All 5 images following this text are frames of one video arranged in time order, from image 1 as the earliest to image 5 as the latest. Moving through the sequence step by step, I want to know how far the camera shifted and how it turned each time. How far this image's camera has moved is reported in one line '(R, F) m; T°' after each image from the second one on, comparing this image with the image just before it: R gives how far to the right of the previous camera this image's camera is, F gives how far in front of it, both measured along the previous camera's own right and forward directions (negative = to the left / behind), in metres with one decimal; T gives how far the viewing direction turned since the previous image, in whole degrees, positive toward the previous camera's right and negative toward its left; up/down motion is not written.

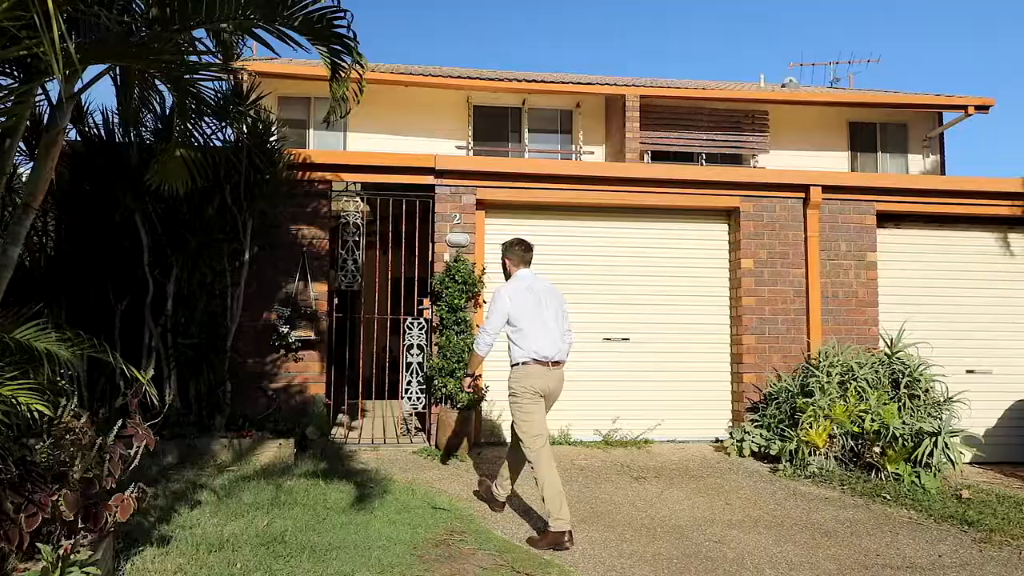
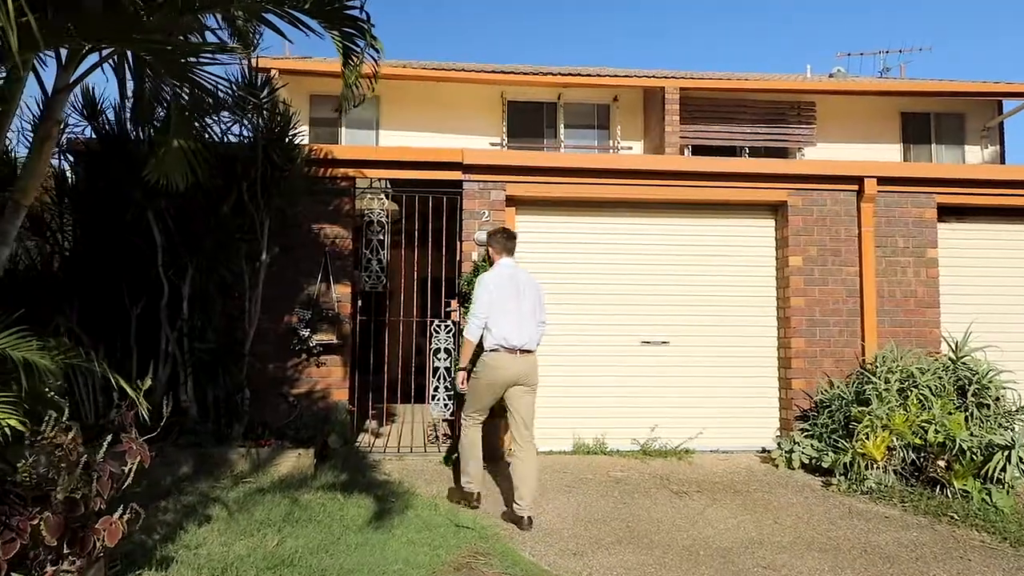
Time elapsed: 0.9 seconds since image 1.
(+0.1, +0.4) m; -3°
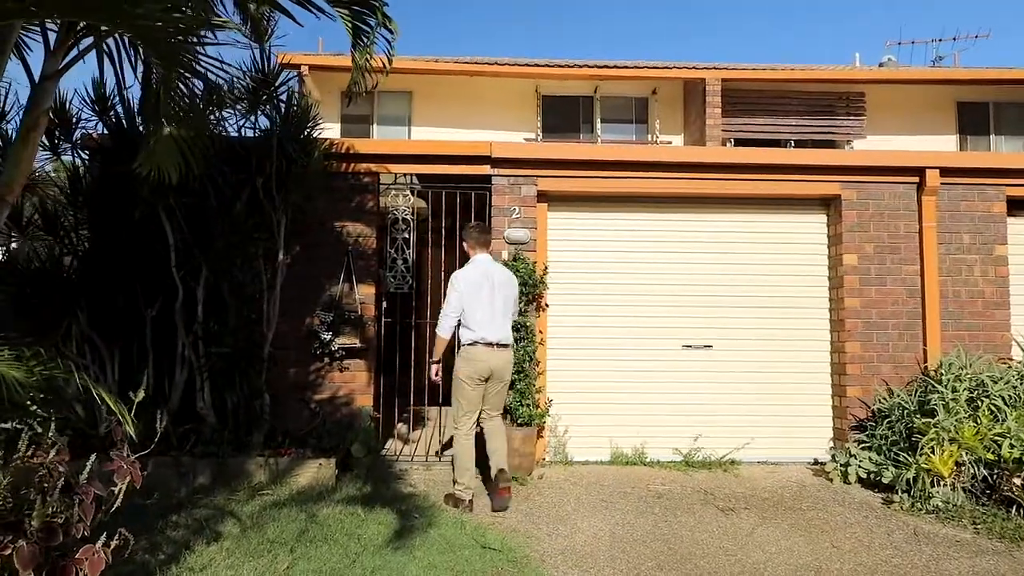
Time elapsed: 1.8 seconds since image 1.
(0.0, +0.4) m; -3°
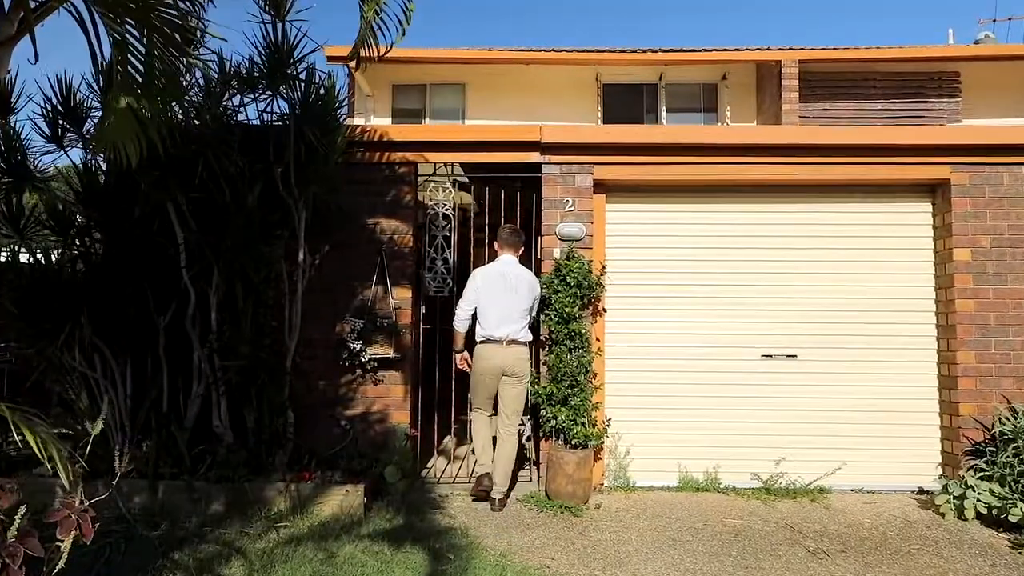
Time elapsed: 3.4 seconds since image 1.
(+0.1, +0.8) m; -5°
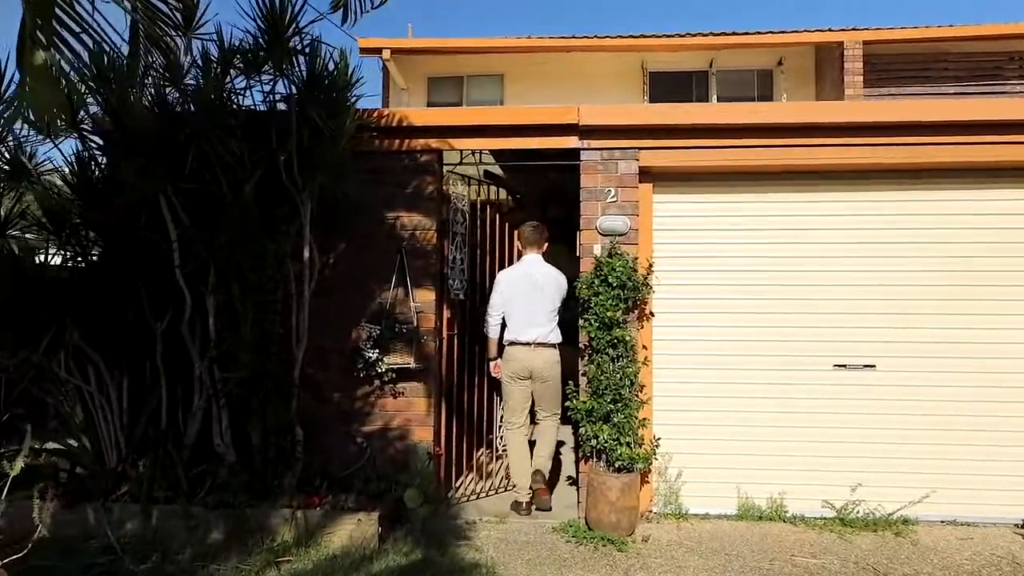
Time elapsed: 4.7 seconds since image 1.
(+0.1, +0.7) m; -3°
